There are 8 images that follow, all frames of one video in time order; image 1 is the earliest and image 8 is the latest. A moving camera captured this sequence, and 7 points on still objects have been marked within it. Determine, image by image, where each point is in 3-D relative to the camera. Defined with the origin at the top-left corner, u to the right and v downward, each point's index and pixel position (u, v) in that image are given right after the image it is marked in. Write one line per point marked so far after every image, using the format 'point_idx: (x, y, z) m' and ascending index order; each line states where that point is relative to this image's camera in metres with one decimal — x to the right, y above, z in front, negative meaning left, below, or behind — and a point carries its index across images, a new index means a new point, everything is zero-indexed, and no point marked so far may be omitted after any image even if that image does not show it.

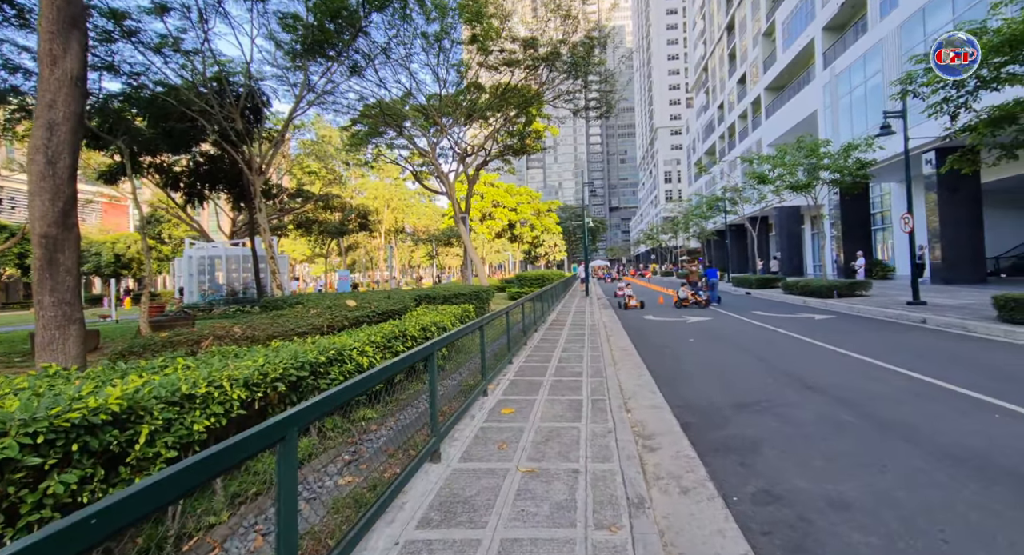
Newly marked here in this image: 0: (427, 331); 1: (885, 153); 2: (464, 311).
0: (-1.2, -0.8, +6.8) m
1: (+16.0, +5.4, +18.9) m
2: (-0.9, -0.7, +9.5) m
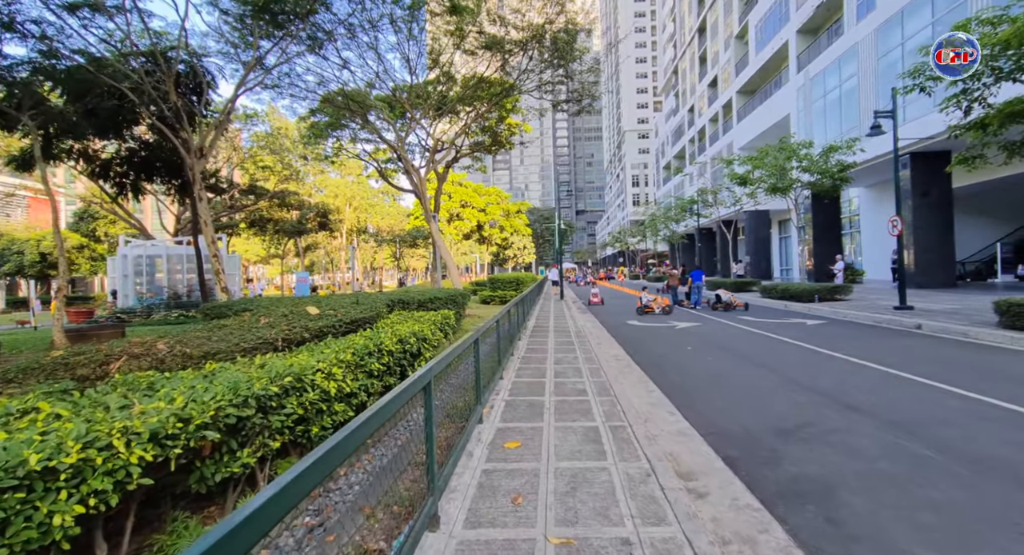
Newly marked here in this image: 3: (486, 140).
0: (-1.3, -0.8, +5.7) m
1: (+14.9, +5.2, +19.1) m
2: (-1.2, -0.8, +8.5) m
3: (-1.1, +5.6, +19.8) m
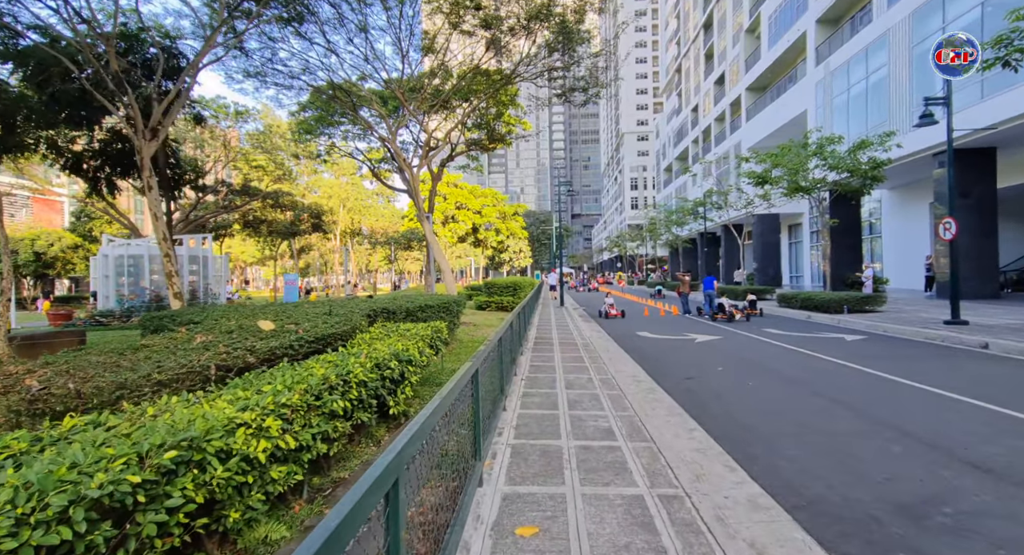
0: (-1.2, -0.9, +4.5) m
1: (+15.0, +4.8, +18.0) m
2: (-1.2, -0.9, +7.2) m
3: (-1.0, +5.4, +18.6) m
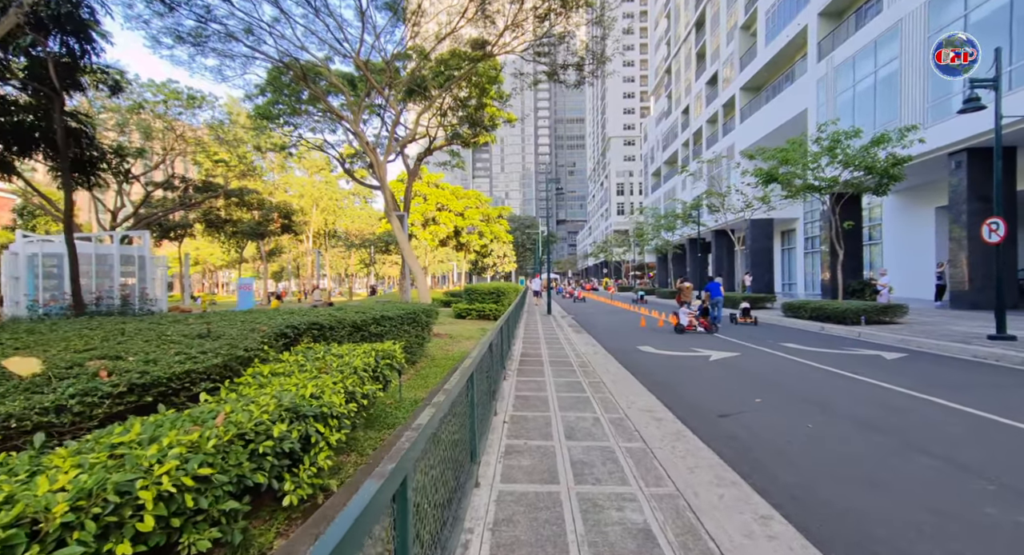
0: (-1.4, -0.9, +2.5) m
1: (+14.4, +4.6, +16.7) m
2: (-1.4, -0.9, +5.2) m
3: (-1.7, +5.2, +16.7) m
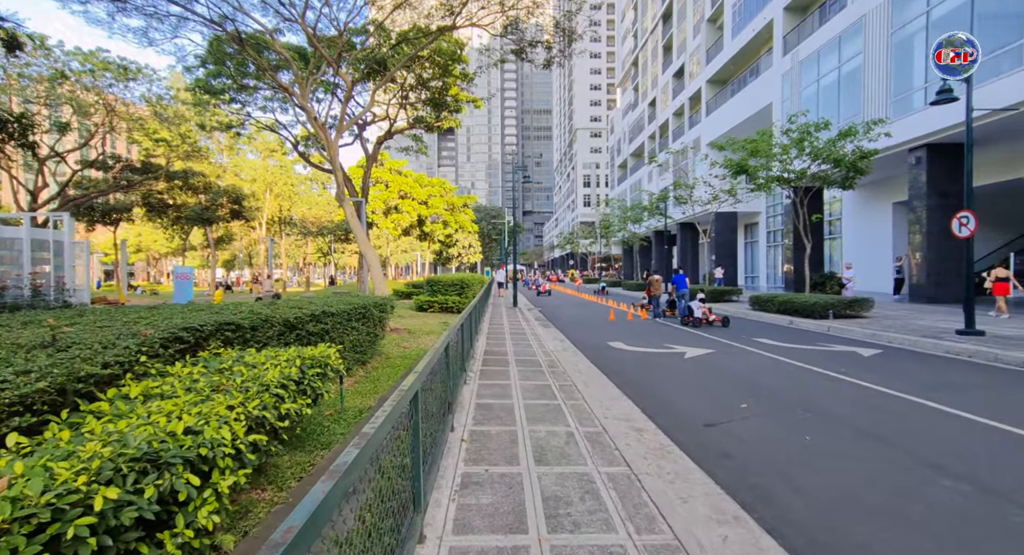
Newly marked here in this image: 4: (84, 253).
0: (-1.5, -0.8, +1.6) m
1: (+13.2, +4.8, +16.7) m
2: (-1.8, -0.8, +4.3) m
3: (-2.8, +5.6, +15.6) m
4: (-16.5, +0.9, +18.5) m
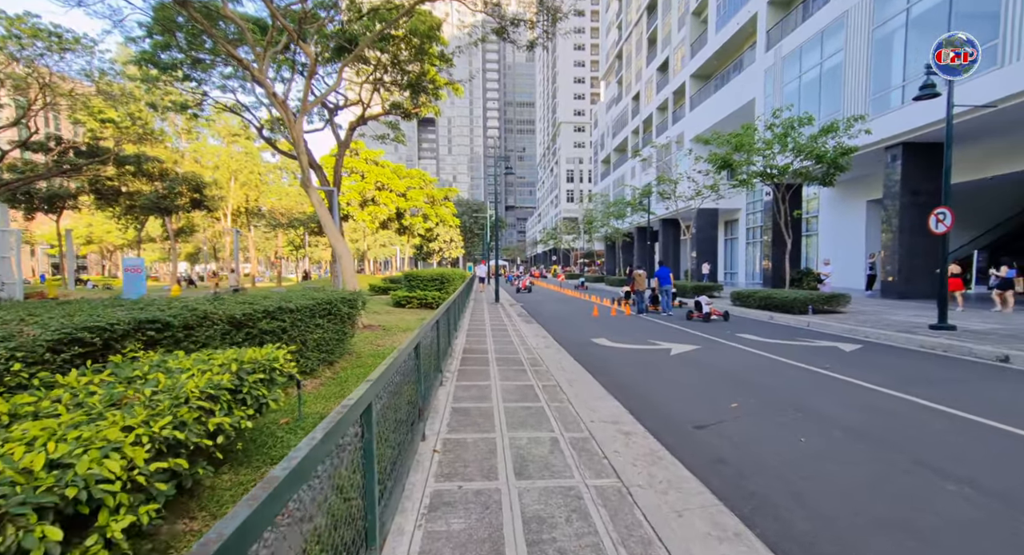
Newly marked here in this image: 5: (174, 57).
0: (-1.6, -0.8, +1.1) m
1: (+12.6, +4.9, +16.7) m
2: (-2.0, -0.8, +3.8) m
3: (-3.4, +5.7, +15.0) m
4: (-17.2, +1.1, +17.4) m
5: (-9.3, +6.1, +13.1) m
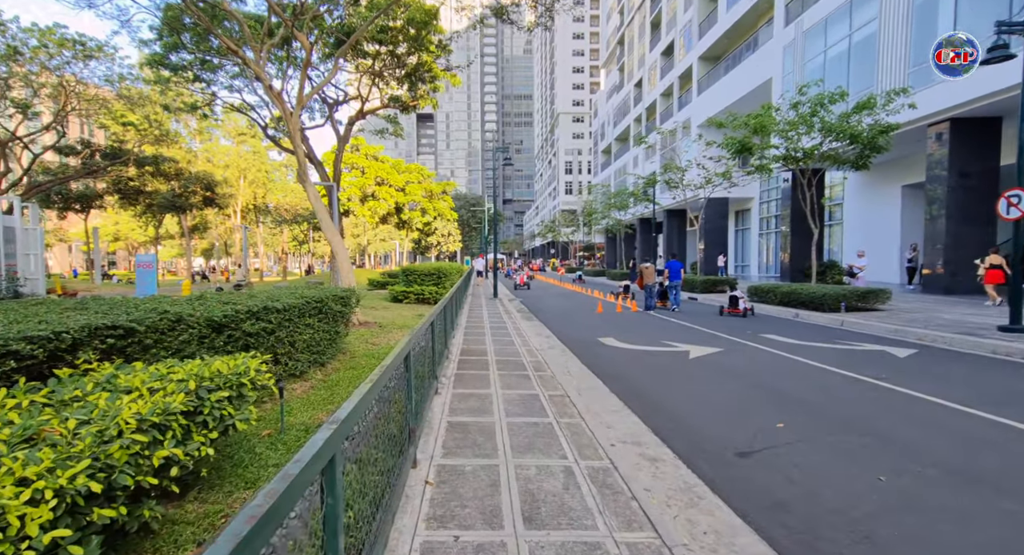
0: (-1.6, -0.8, +0.4) m
1: (+12.7, +5.1, +15.9) m
2: (-1.9, -0.8, +3.1) m
3: (-3.3, +5.9, +14.3) m
4: (-17.1, +1.2, +16.8) m
5: (-9.2, +6.2, +12.4) m
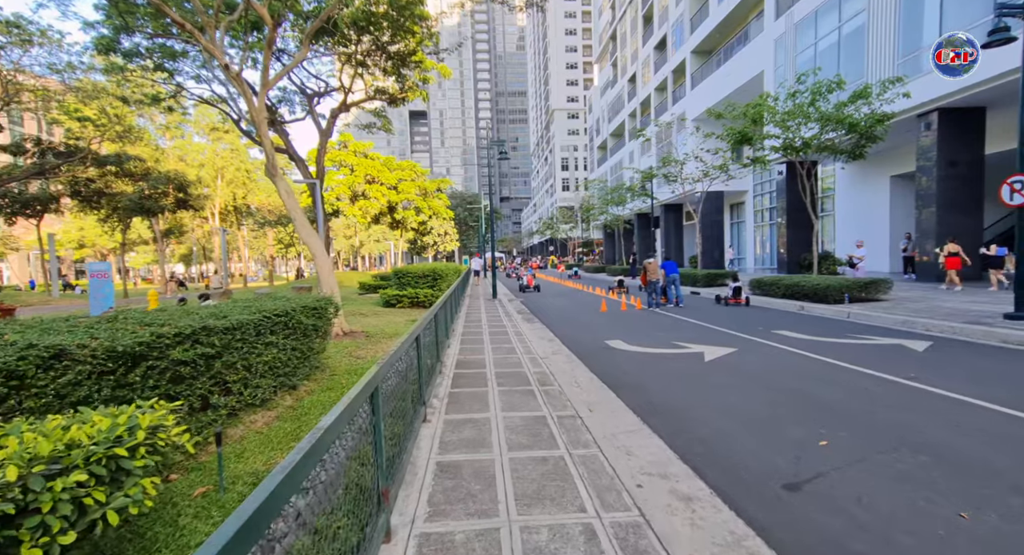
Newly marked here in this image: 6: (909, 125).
0: (-1.5, -0.9, -0.4) m
1: (+12.4, +5.5, +15.2) m
2: (-1.9, -0.9, +2.3) m
3: (-3.6, +5.8, +13.4) m
4: (-17.2, +0.8, +15.8) m
5: (-9.5, +6.0, +11.4) m
6: (+13.7, +5.3, +16.2) m
